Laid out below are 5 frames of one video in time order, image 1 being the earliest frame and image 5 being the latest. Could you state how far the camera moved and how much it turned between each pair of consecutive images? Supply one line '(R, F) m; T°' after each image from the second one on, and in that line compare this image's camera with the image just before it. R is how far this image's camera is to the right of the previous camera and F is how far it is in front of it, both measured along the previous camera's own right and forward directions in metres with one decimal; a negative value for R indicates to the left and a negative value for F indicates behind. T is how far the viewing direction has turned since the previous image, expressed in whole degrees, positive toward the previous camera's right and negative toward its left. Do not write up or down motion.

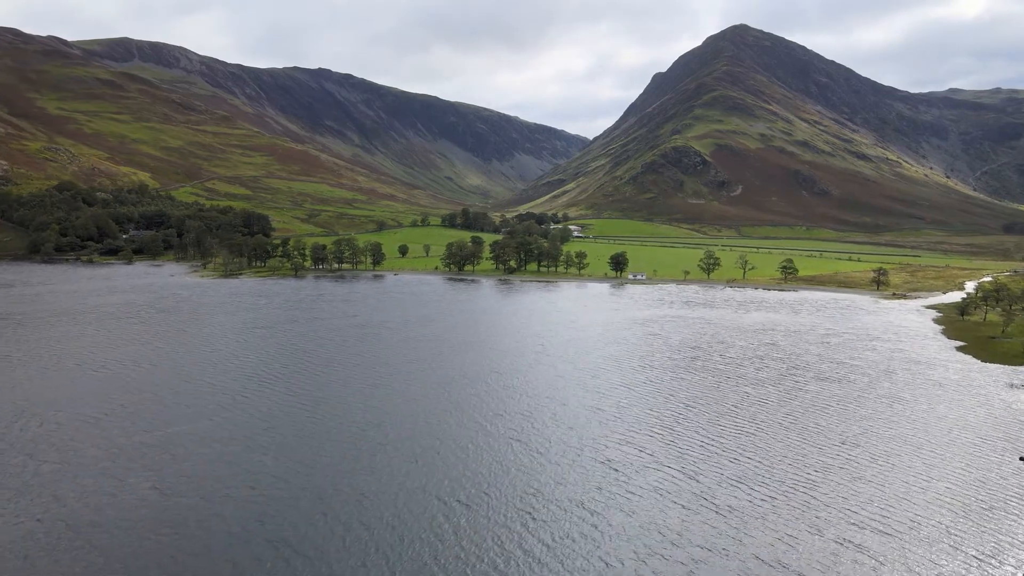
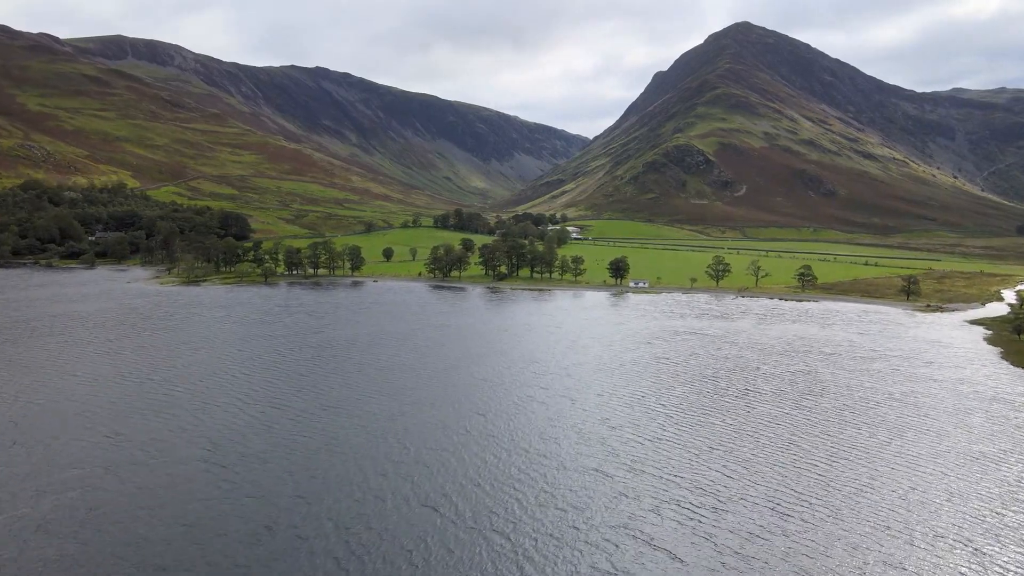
(+2.4, +14.8) m; 0°
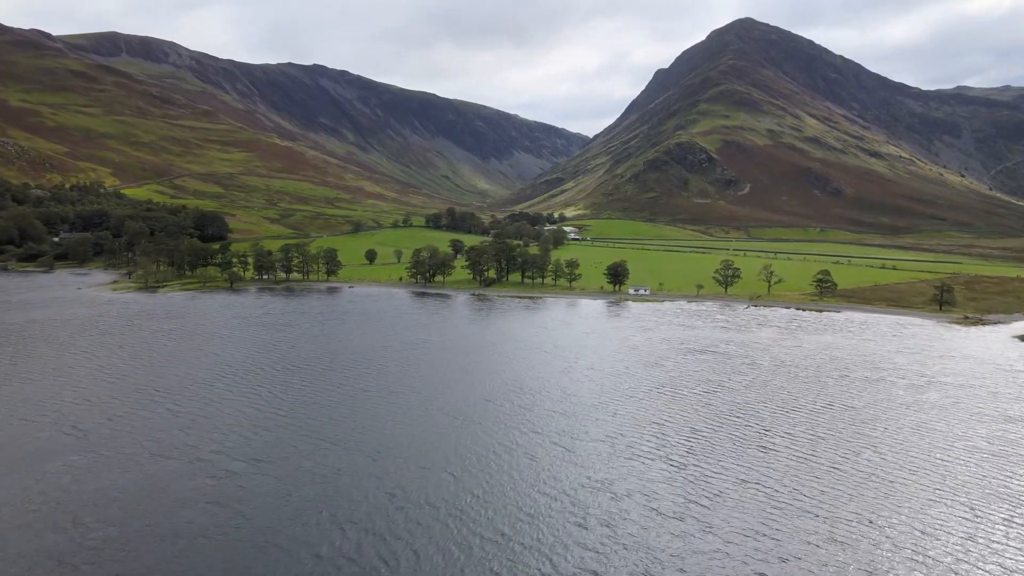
(+2.9, +13.5) m; 0°
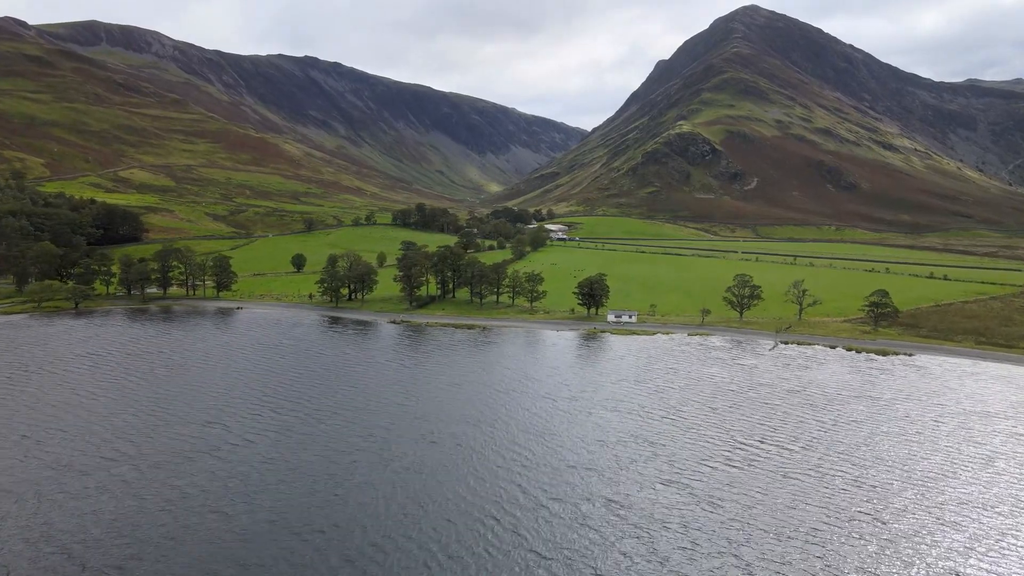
(+10.7, +36.5) m; 0°
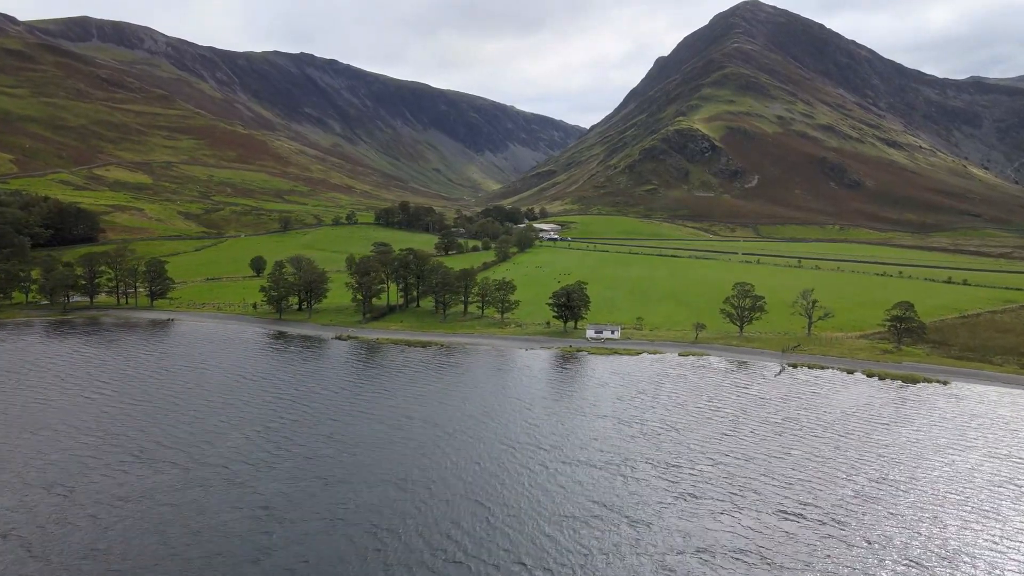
(+5.1, +13.2) m; 0°
